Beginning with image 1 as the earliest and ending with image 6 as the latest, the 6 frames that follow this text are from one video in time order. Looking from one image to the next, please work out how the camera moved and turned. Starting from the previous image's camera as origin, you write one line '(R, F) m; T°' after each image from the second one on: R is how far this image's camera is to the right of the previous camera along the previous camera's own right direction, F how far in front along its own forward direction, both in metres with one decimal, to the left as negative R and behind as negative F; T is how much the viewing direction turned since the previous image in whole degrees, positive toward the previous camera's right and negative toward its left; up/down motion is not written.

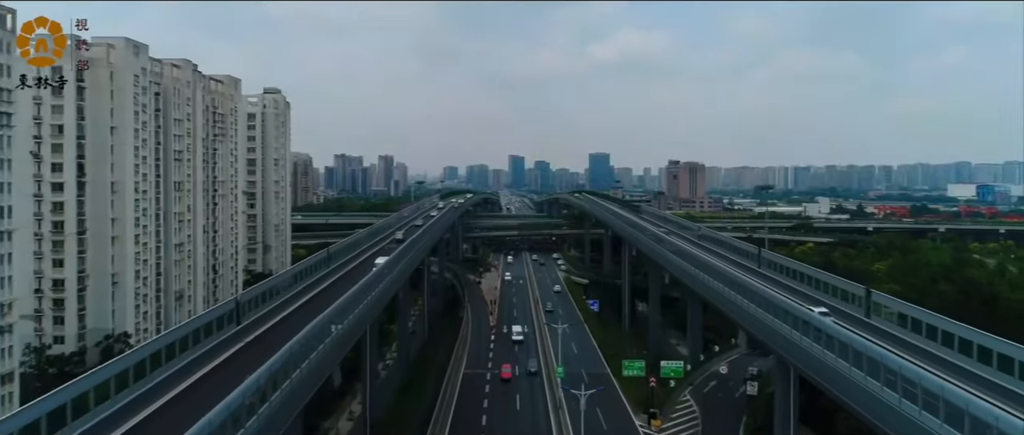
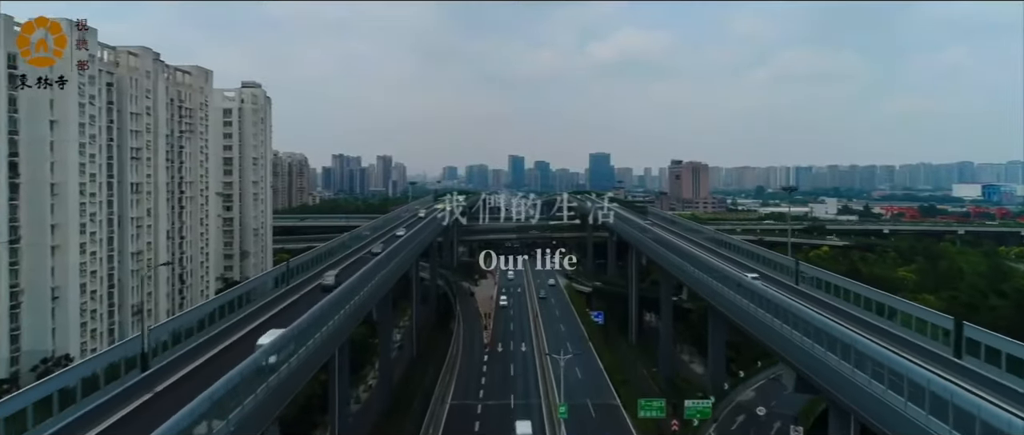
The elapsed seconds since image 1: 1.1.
(+0.1, +1.1) m; 0°
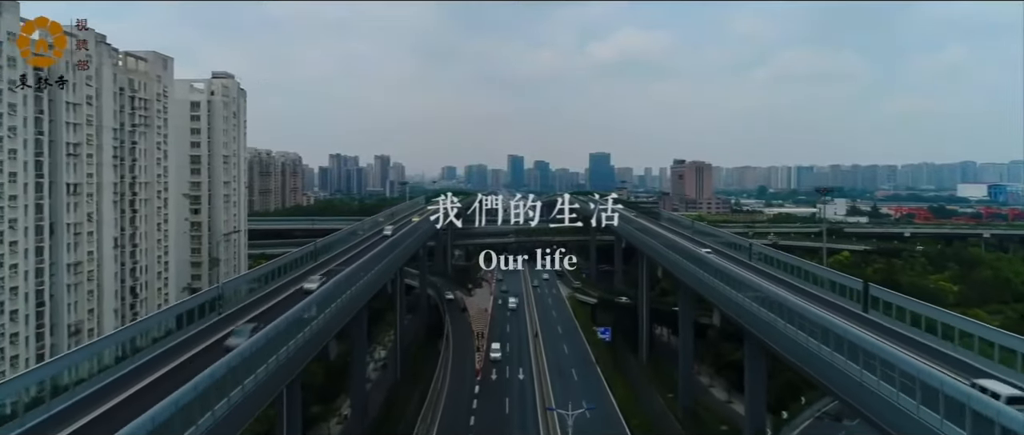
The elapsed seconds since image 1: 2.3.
(0.0, +1.3) m; 0°
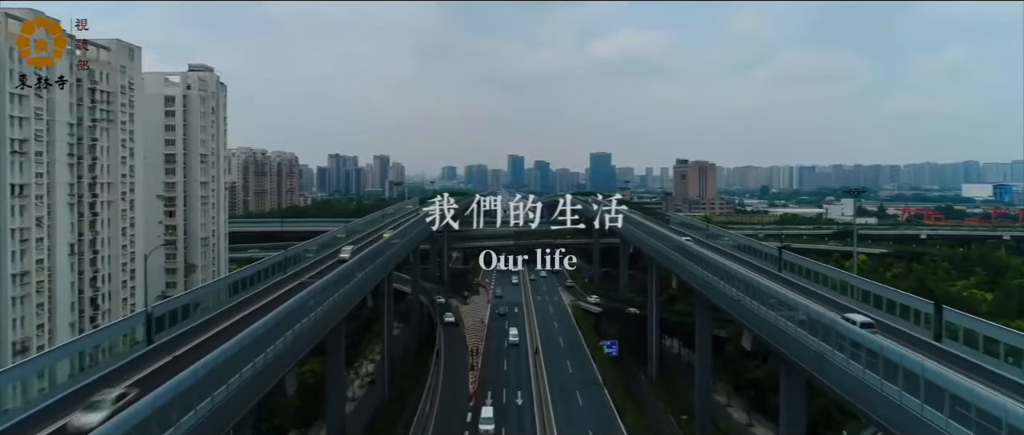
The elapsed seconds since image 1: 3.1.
(0.0, +0.9) m; 0°
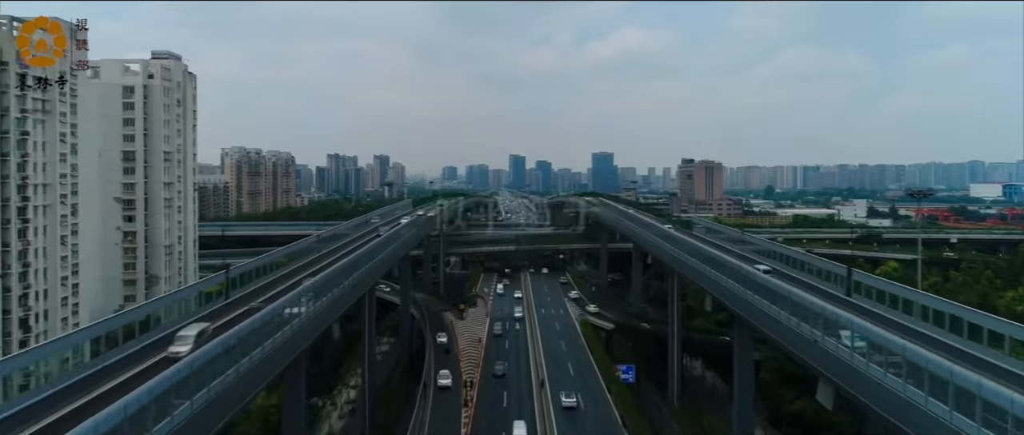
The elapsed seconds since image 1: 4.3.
(0.0, +1.3) m; 0°
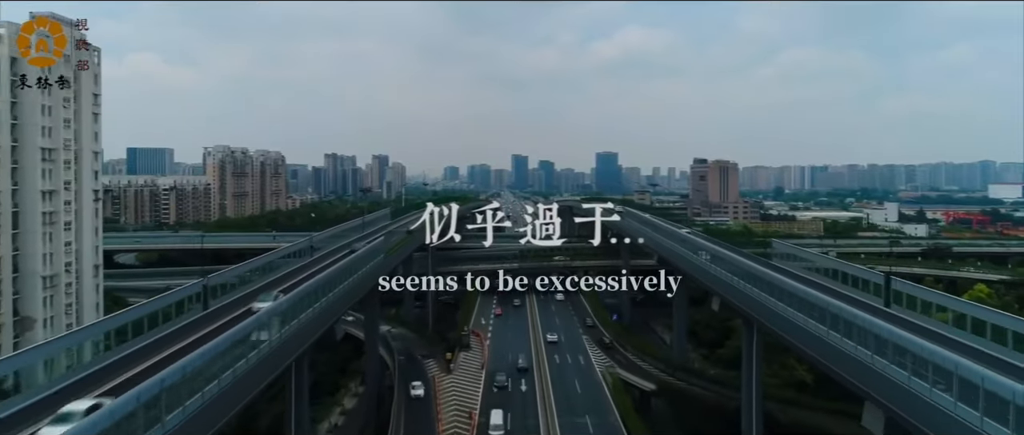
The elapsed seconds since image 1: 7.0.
(0.0, +2.9) m; 0°
